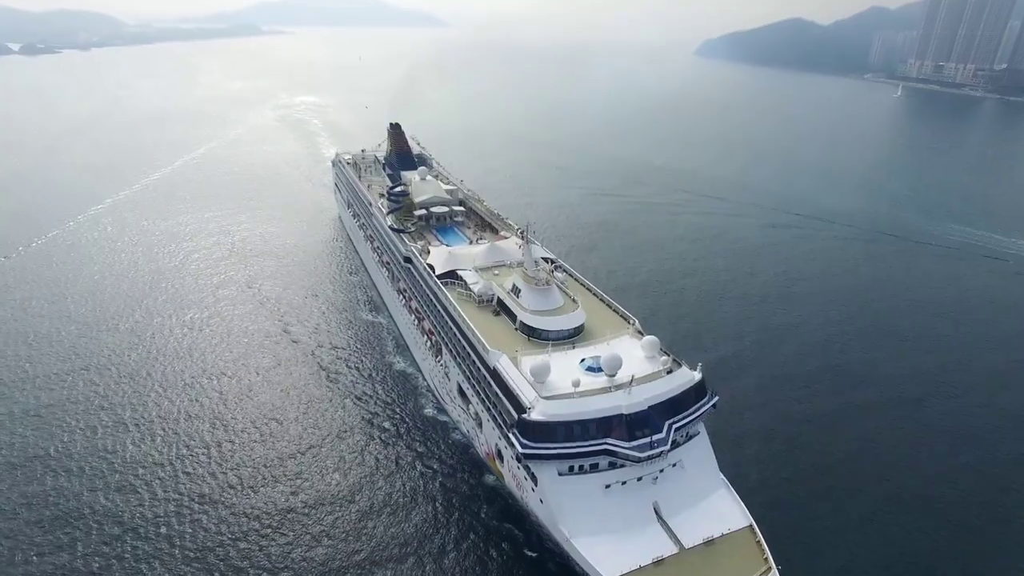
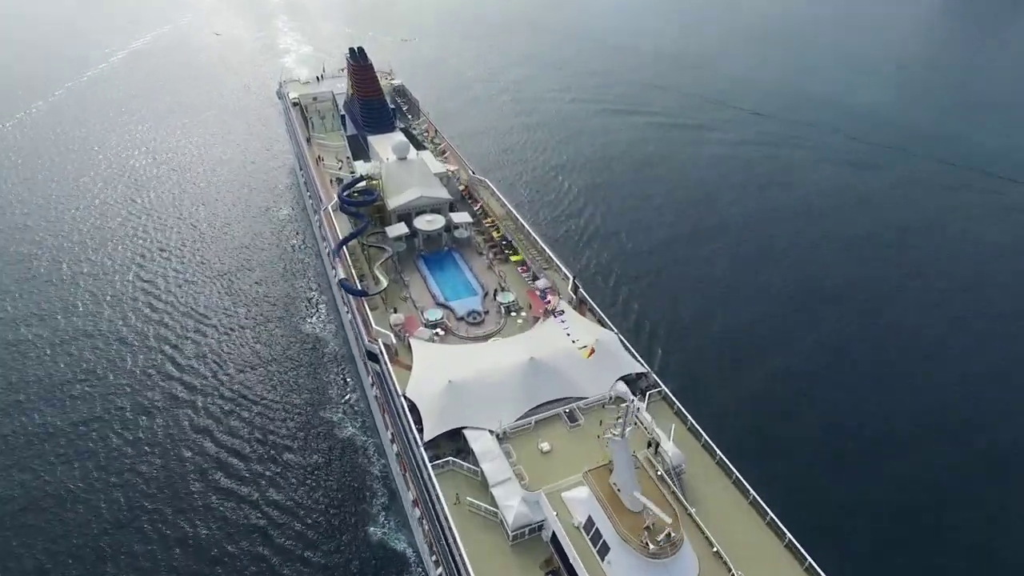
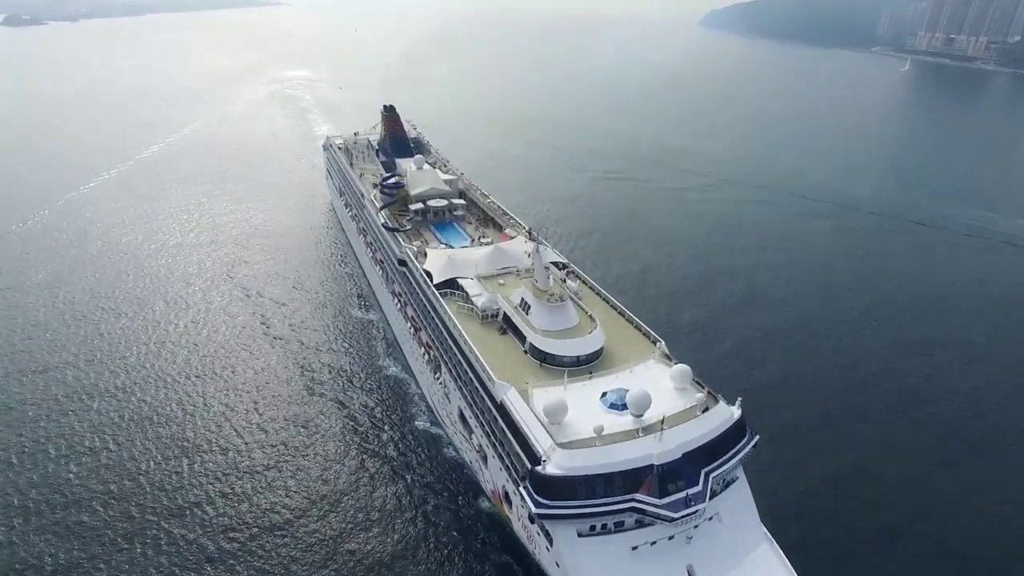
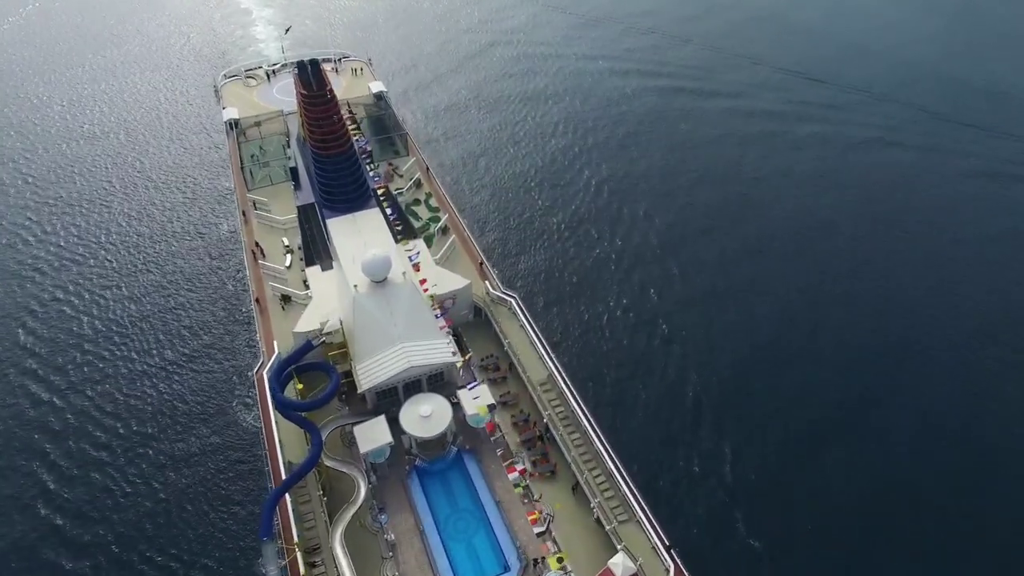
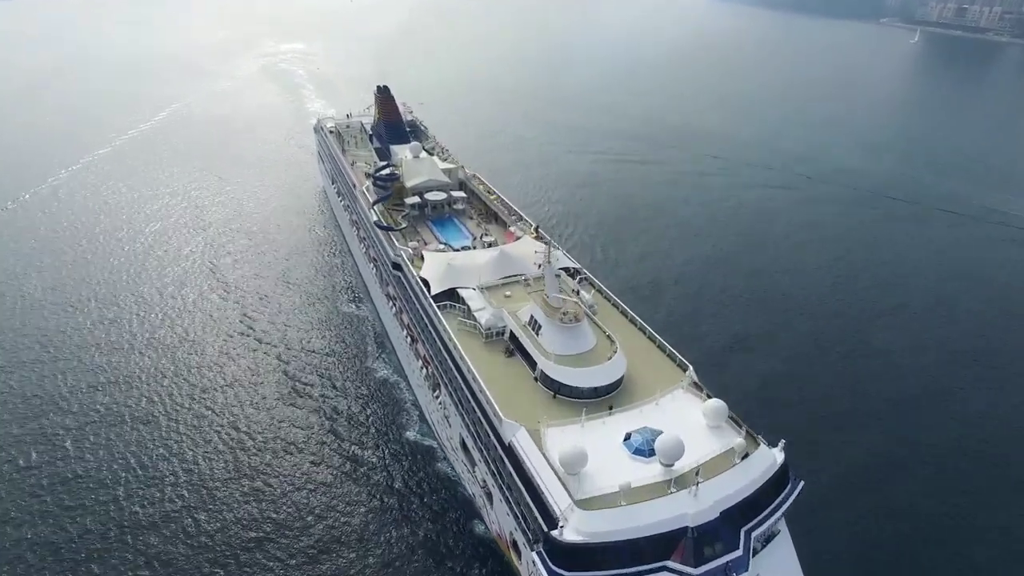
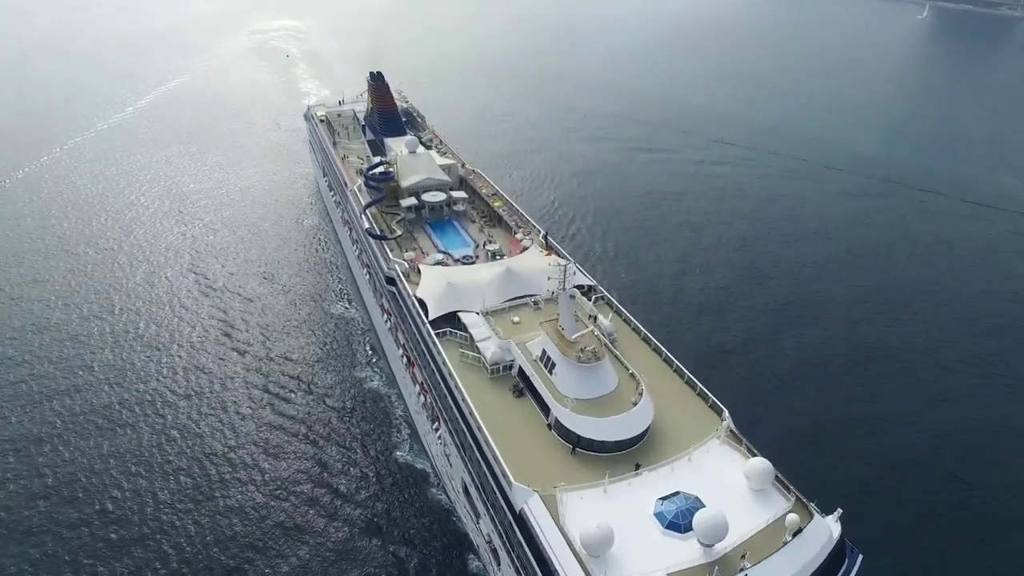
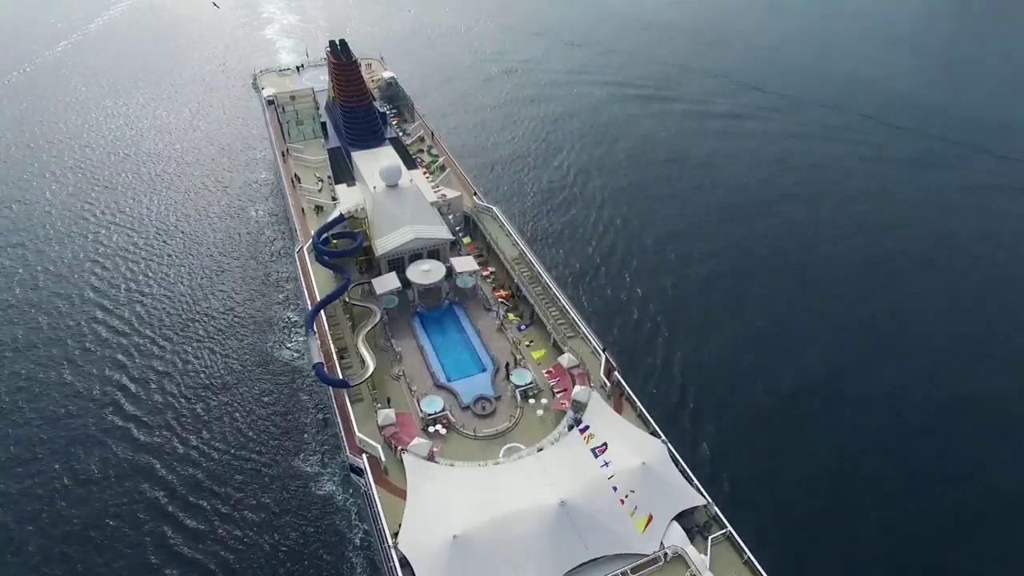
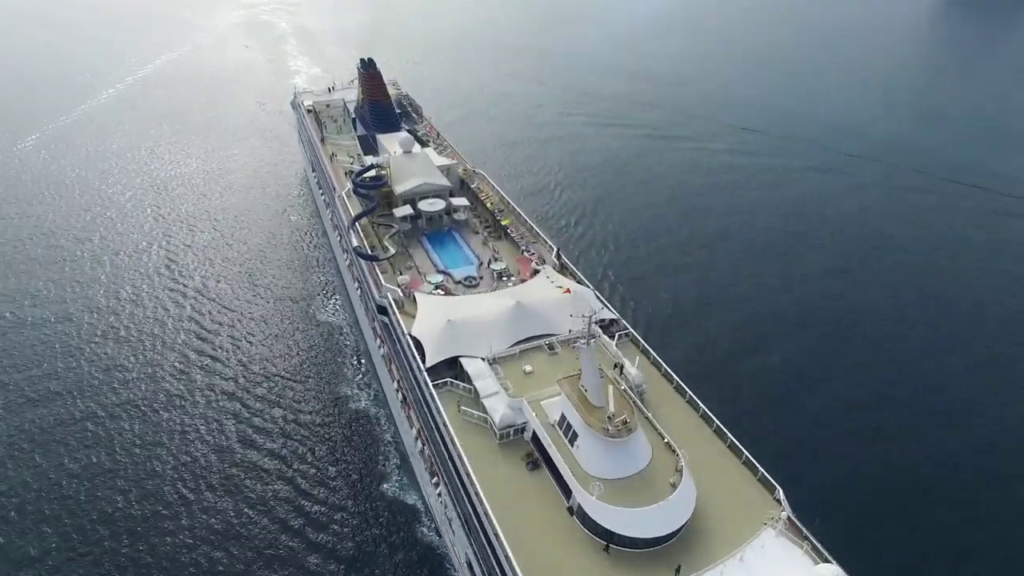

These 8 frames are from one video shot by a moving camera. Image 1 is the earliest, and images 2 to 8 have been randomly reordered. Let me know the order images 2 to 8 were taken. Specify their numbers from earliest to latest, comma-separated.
3, 5, 6, 8, 2, 7, 4
